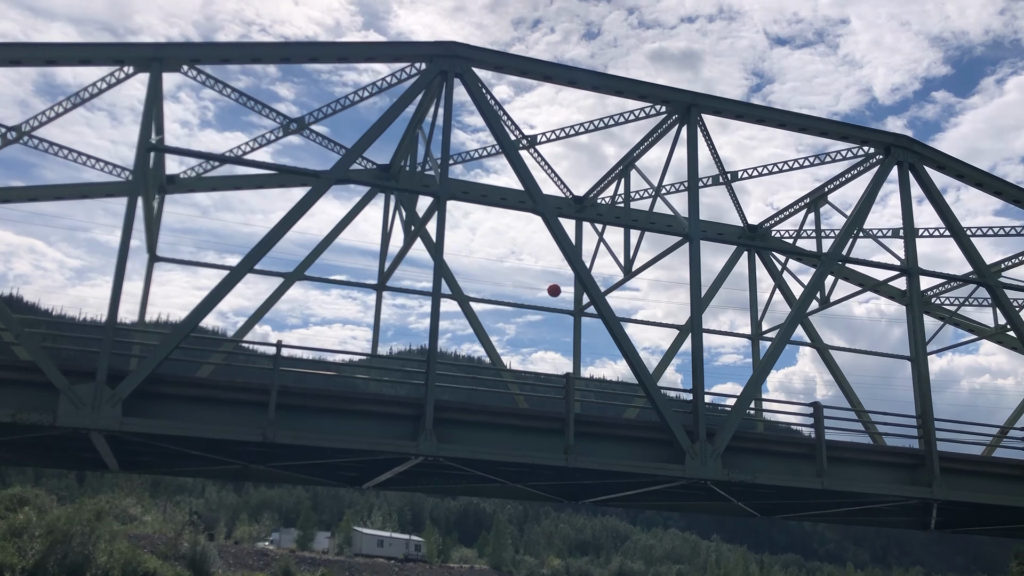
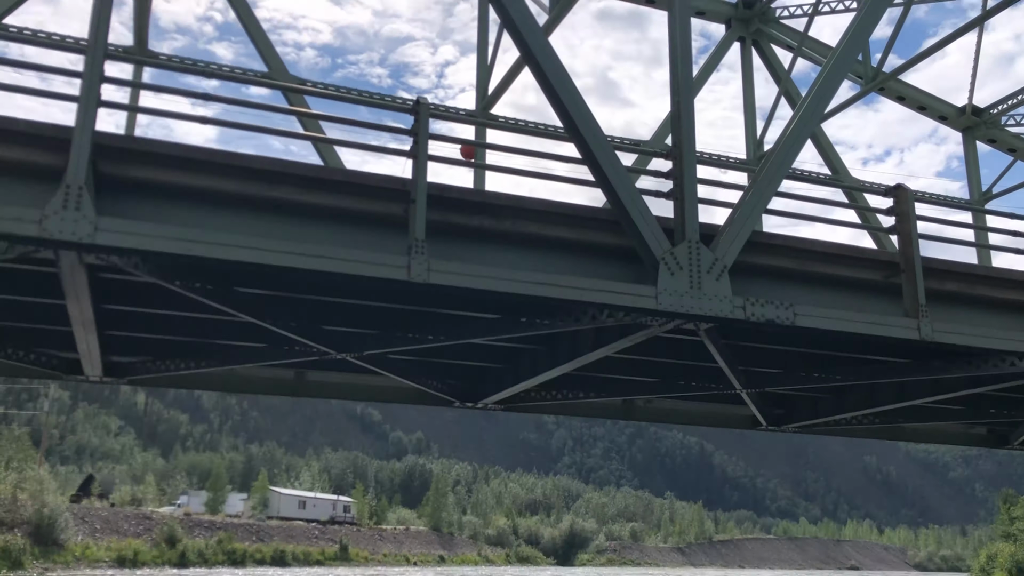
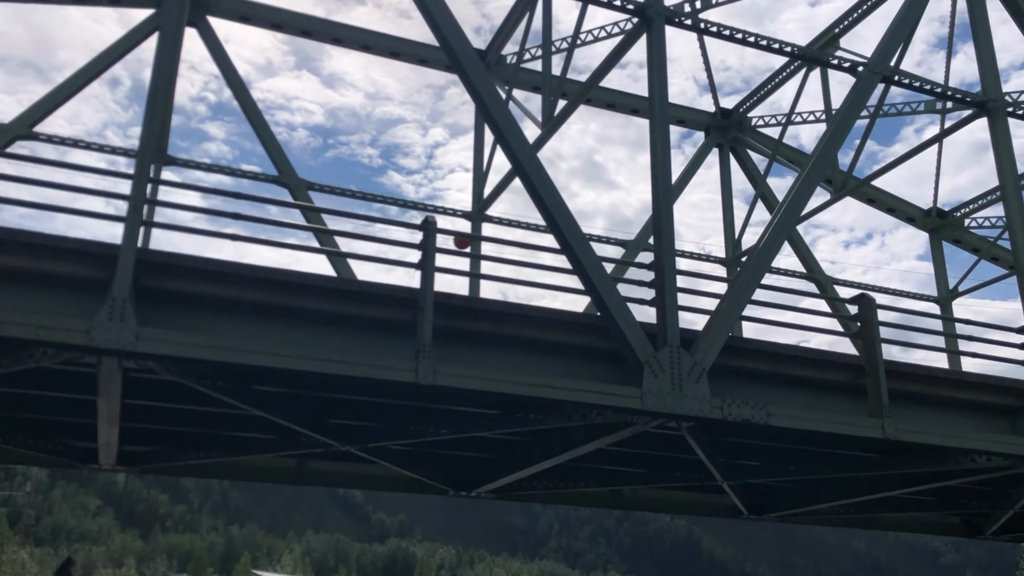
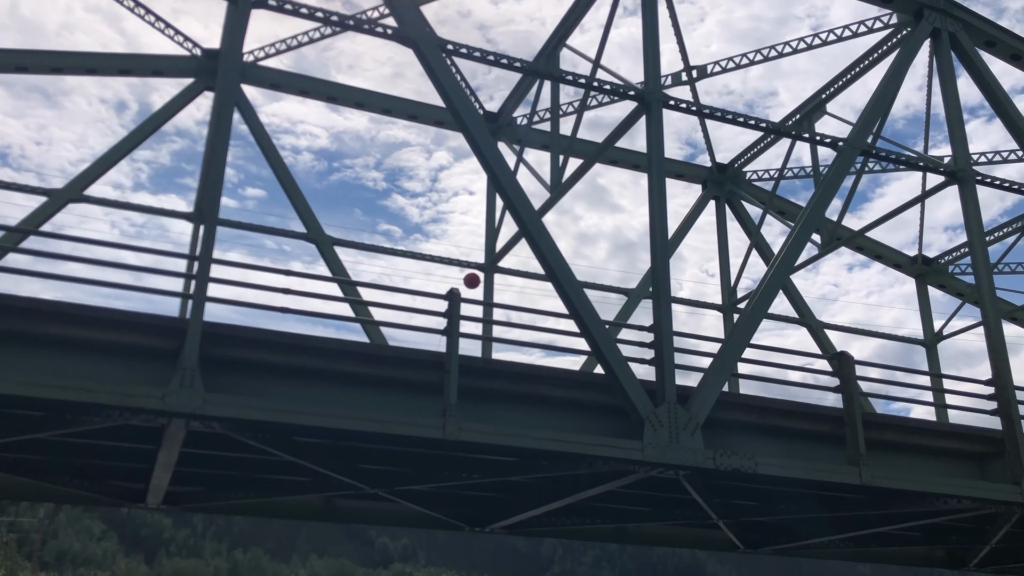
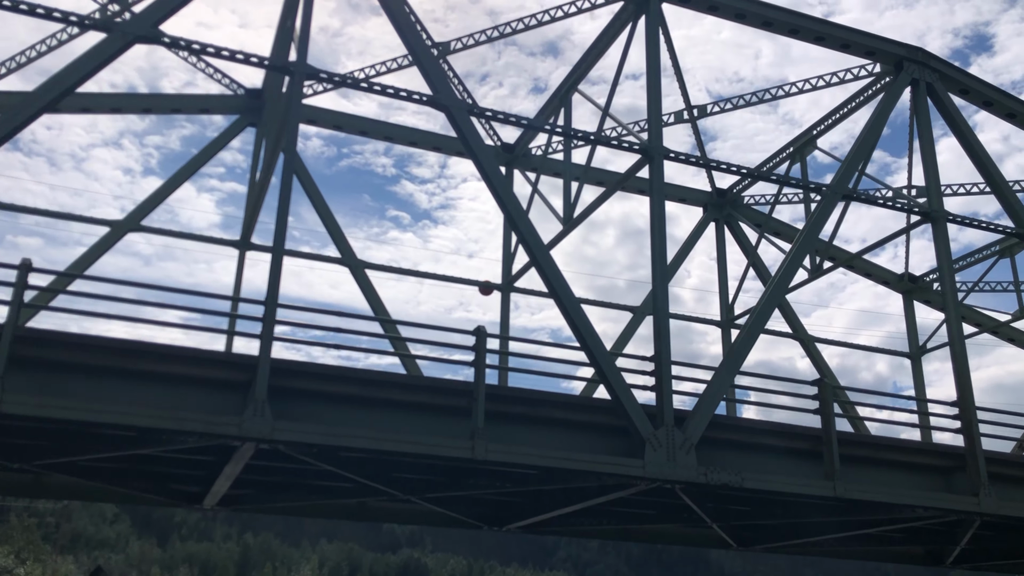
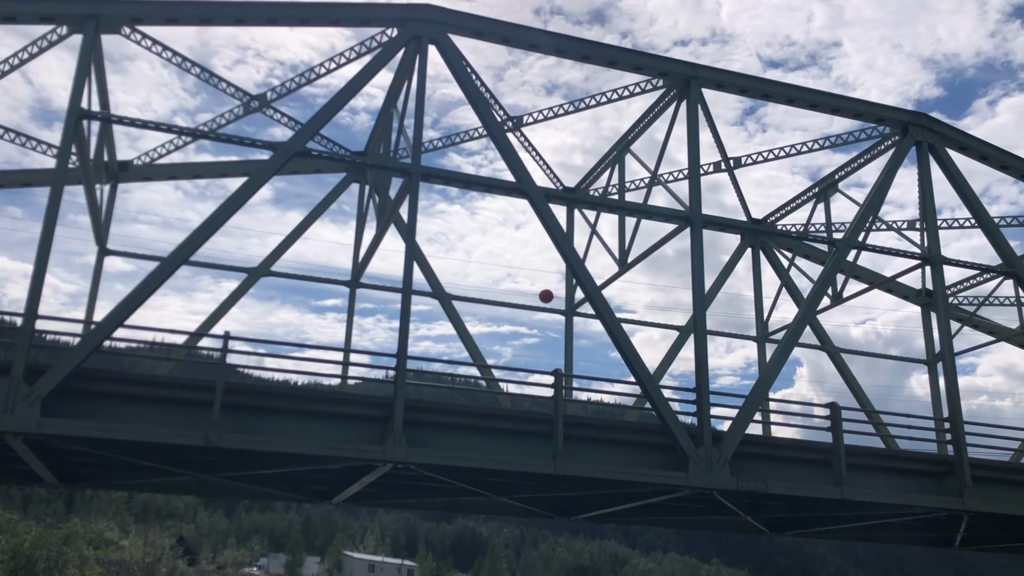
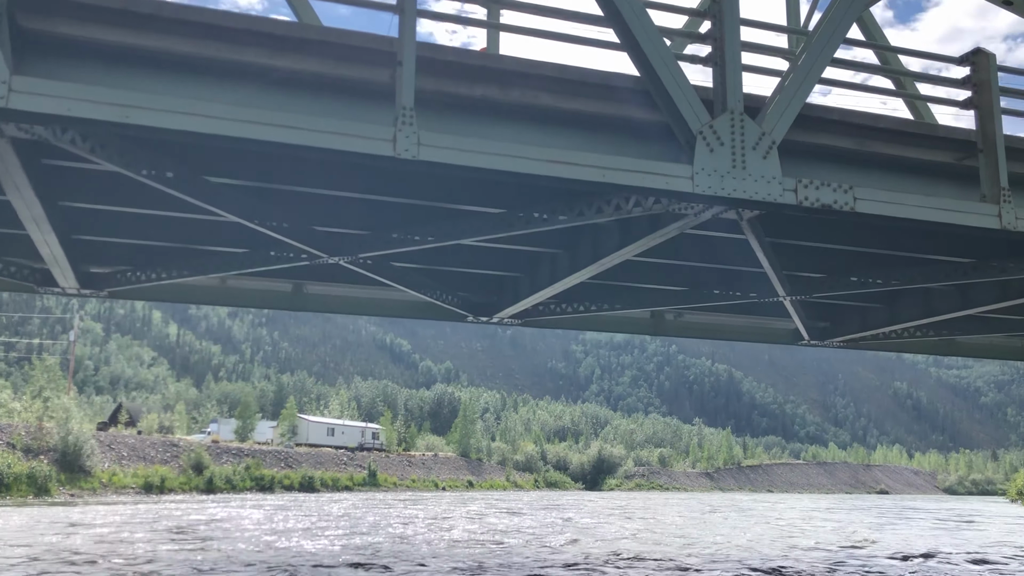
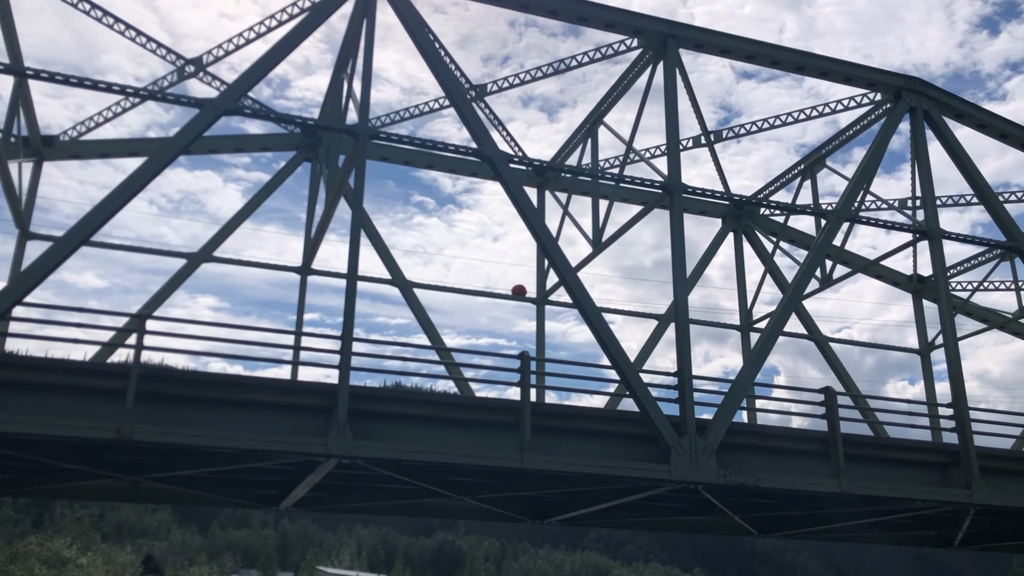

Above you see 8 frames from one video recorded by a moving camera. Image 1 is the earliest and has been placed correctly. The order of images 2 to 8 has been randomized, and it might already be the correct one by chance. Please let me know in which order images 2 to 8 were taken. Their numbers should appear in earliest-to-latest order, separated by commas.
6, 8, 5, 4, 3, 2, 7
